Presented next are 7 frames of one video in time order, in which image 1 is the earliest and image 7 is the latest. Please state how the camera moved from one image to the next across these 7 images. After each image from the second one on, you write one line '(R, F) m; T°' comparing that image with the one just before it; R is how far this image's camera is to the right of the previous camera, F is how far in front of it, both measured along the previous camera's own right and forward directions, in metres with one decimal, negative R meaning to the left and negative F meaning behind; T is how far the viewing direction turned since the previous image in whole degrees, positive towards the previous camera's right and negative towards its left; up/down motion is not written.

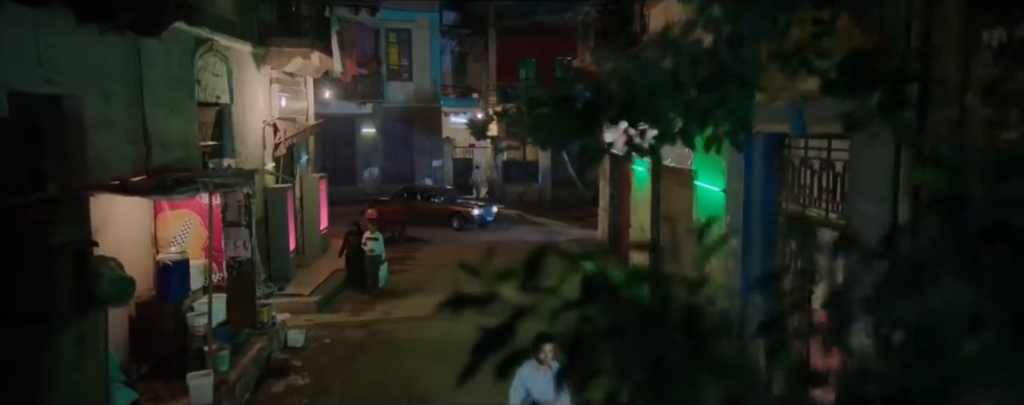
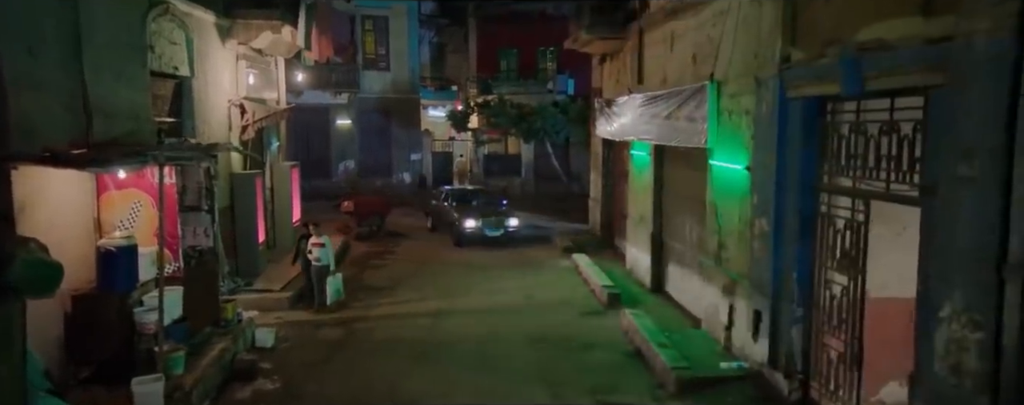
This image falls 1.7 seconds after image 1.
(-0.3, +1.3) m; +2°
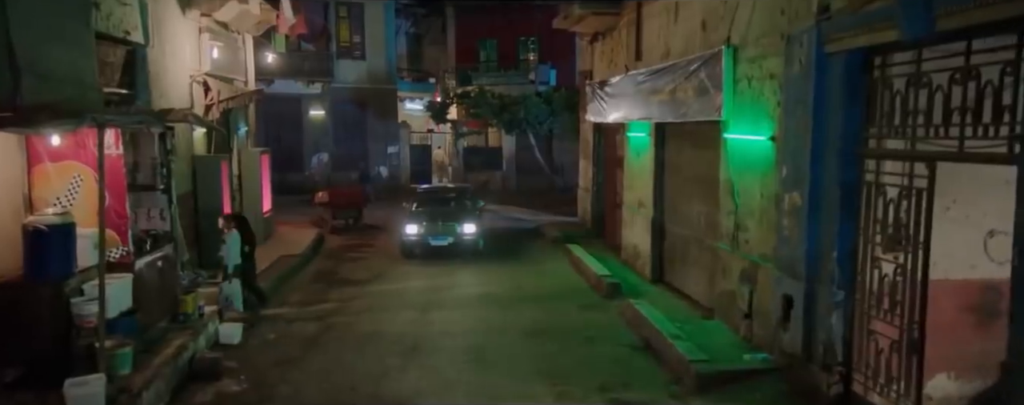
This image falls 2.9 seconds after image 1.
(-0.2, +1.1) m; +2°
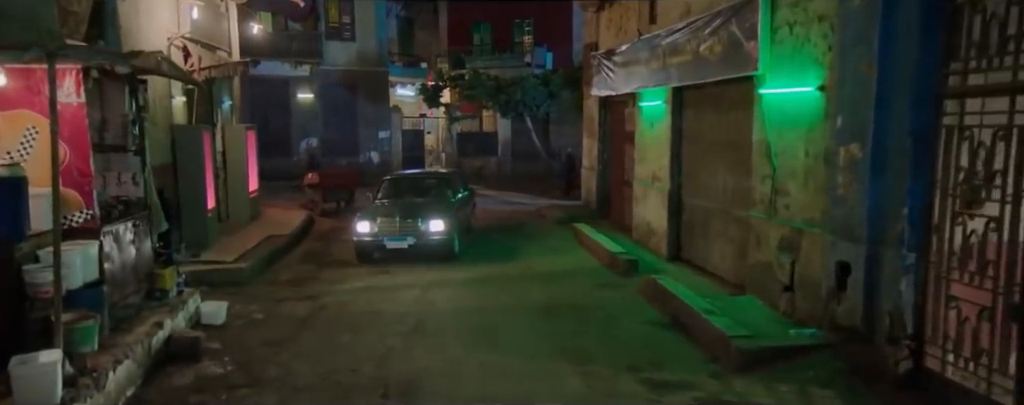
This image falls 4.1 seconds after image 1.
(-0.3, +1.0) m; +1°
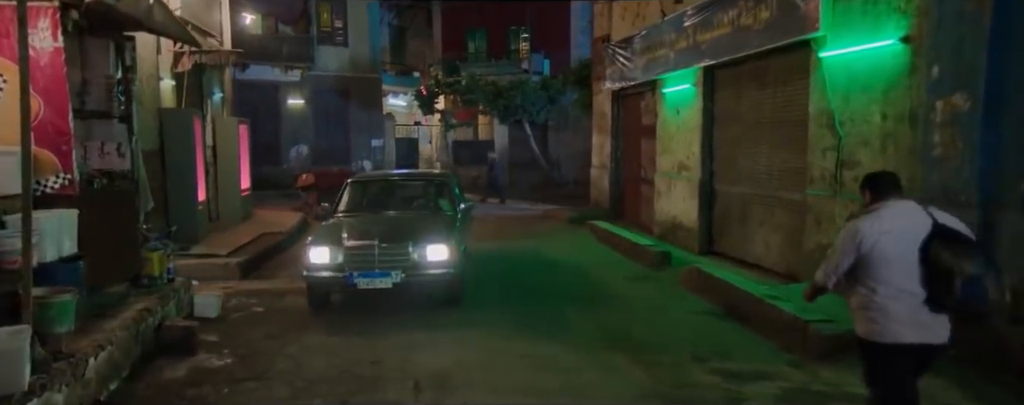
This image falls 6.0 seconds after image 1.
(-0.5, +1.0) m; +1°
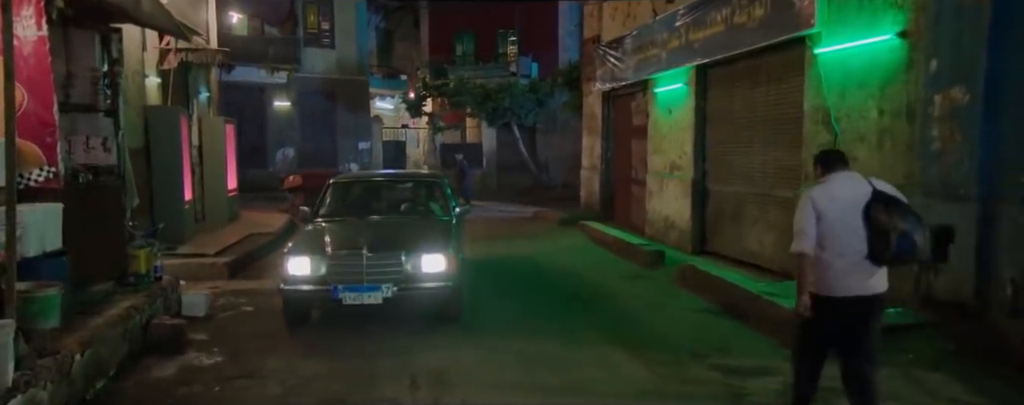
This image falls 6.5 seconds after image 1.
(-0.1, +0.1) m; +1°
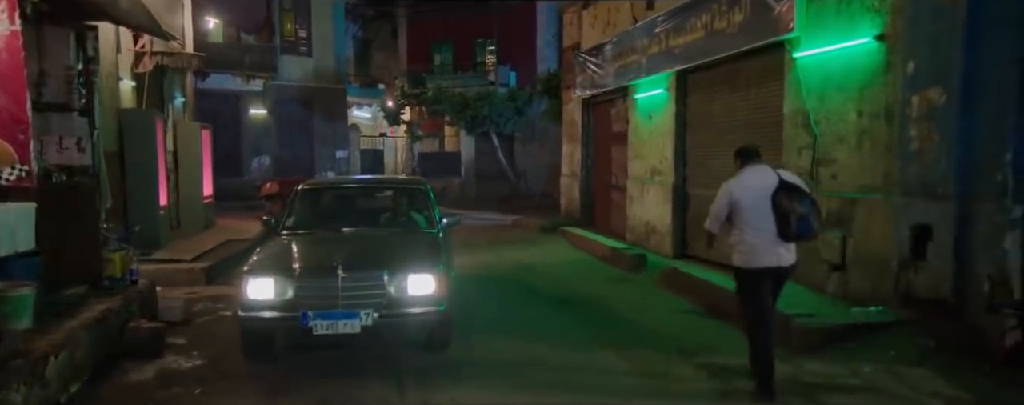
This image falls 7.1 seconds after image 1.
(-0.1, +0.1) m; +2°
